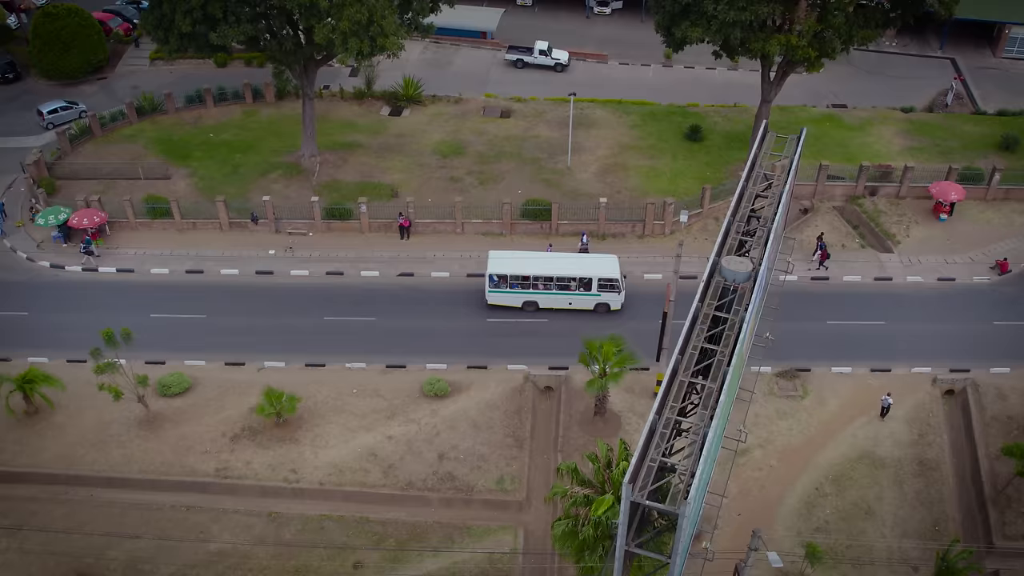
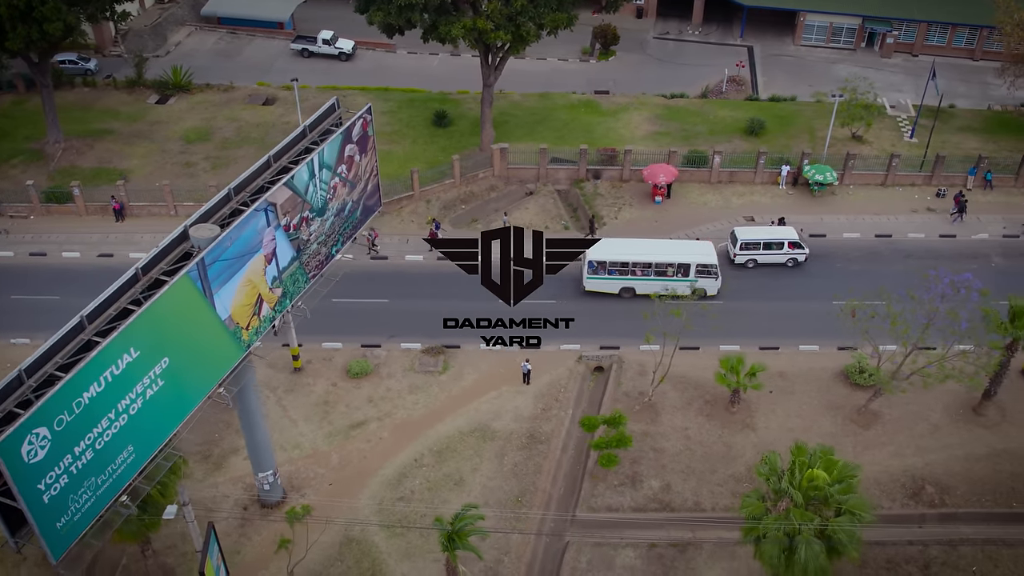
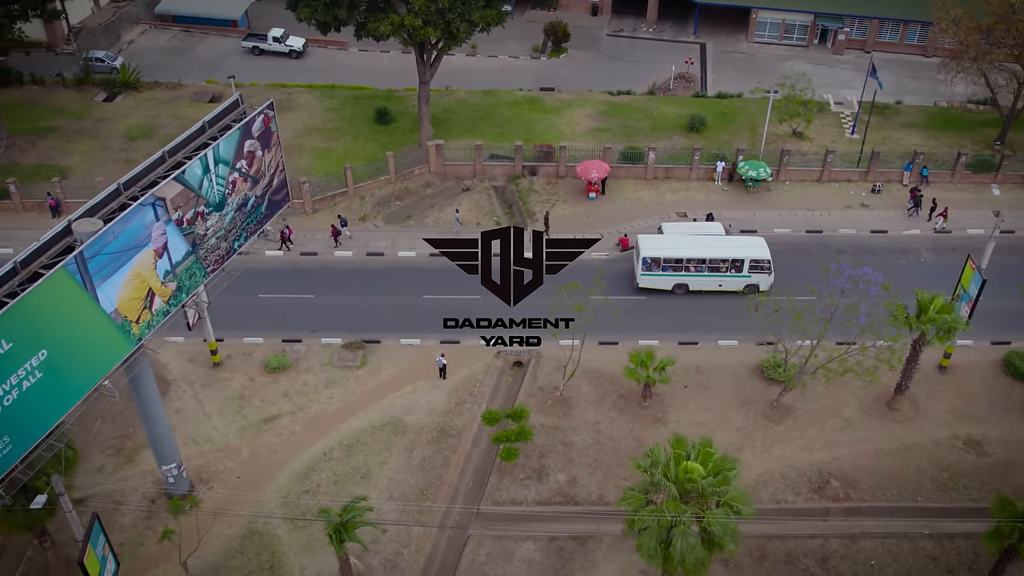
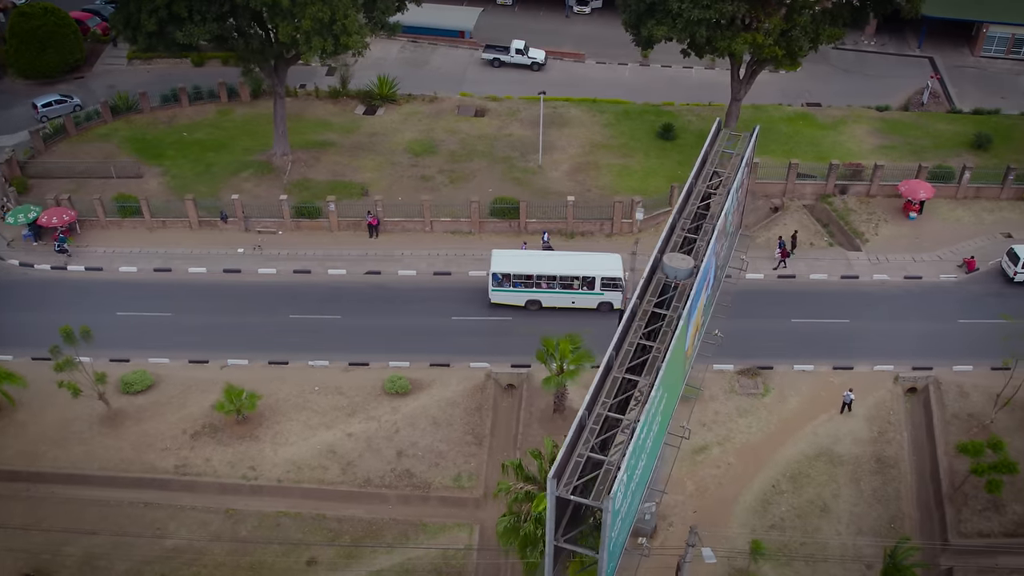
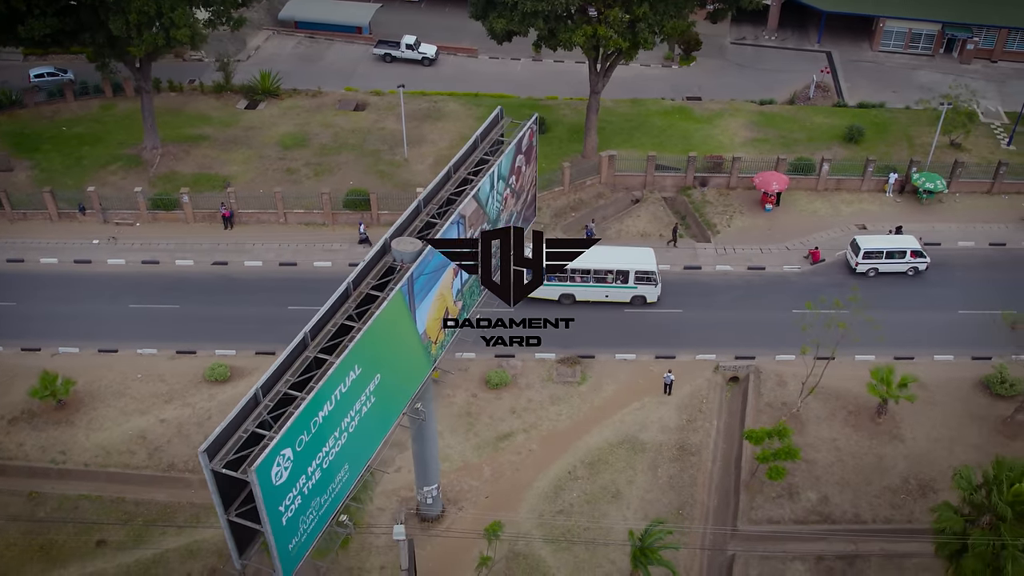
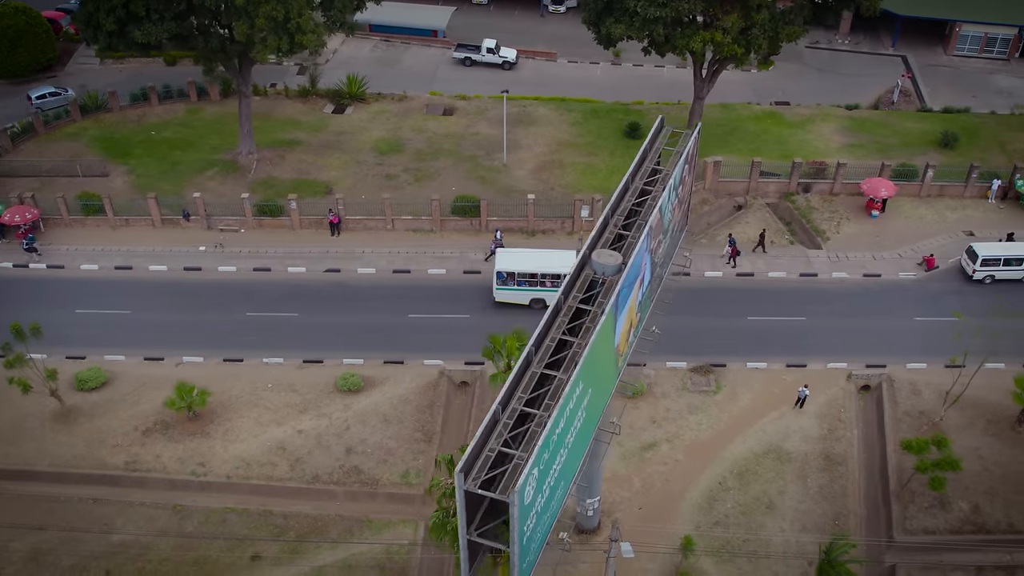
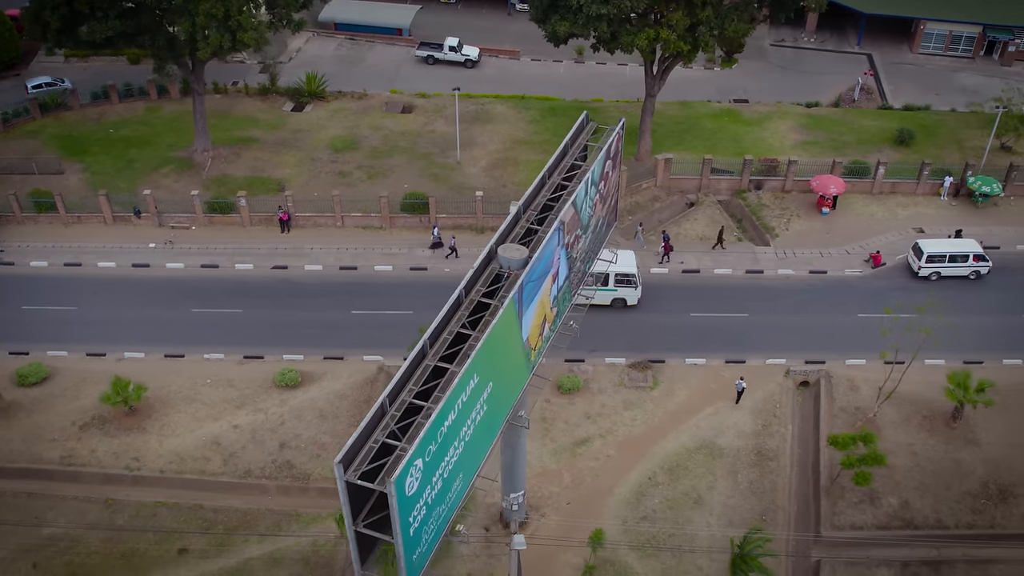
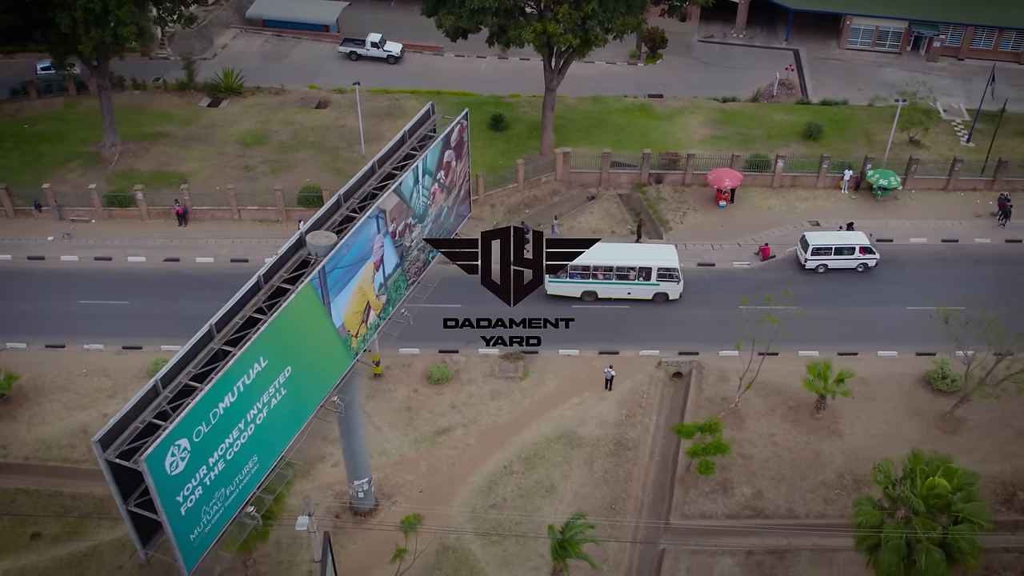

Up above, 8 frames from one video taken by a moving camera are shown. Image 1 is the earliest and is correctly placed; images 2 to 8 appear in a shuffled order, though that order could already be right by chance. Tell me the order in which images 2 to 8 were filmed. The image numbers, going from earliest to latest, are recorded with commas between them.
4, 6, 7, 5, 8, 2, 3
